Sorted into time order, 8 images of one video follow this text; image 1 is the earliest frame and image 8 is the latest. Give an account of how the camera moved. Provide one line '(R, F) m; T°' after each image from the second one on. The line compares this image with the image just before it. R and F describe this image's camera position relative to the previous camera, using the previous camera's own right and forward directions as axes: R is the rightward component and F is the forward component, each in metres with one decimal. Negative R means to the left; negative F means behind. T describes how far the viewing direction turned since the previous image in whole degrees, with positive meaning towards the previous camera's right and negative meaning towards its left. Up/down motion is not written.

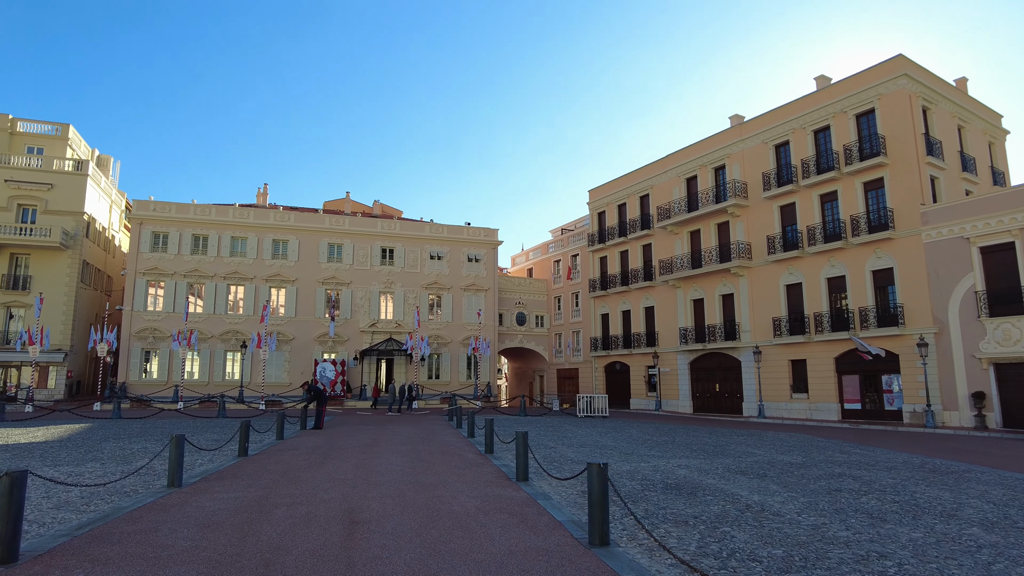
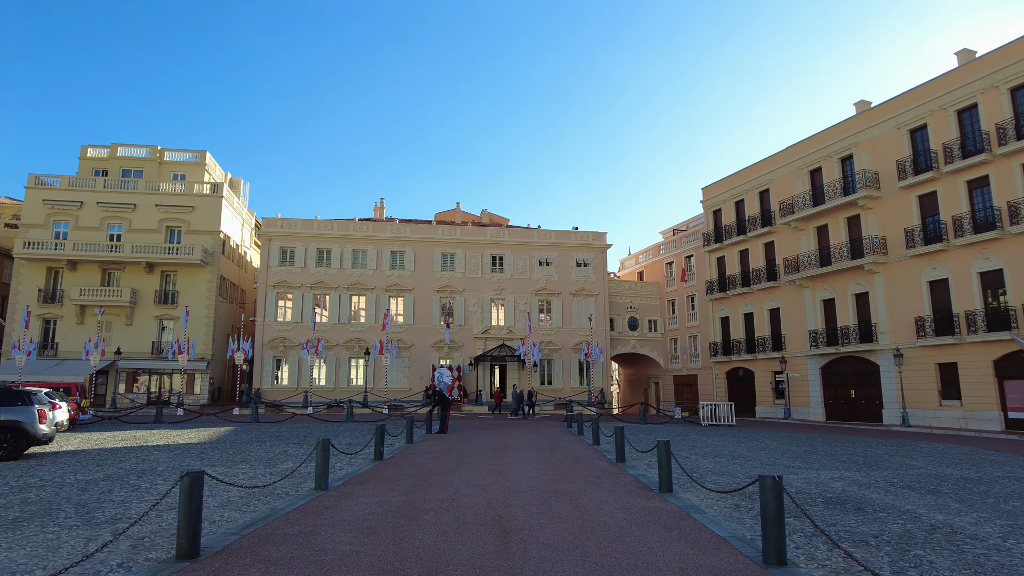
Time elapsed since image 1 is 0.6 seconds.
(-0.5, +0.3) m; -9°
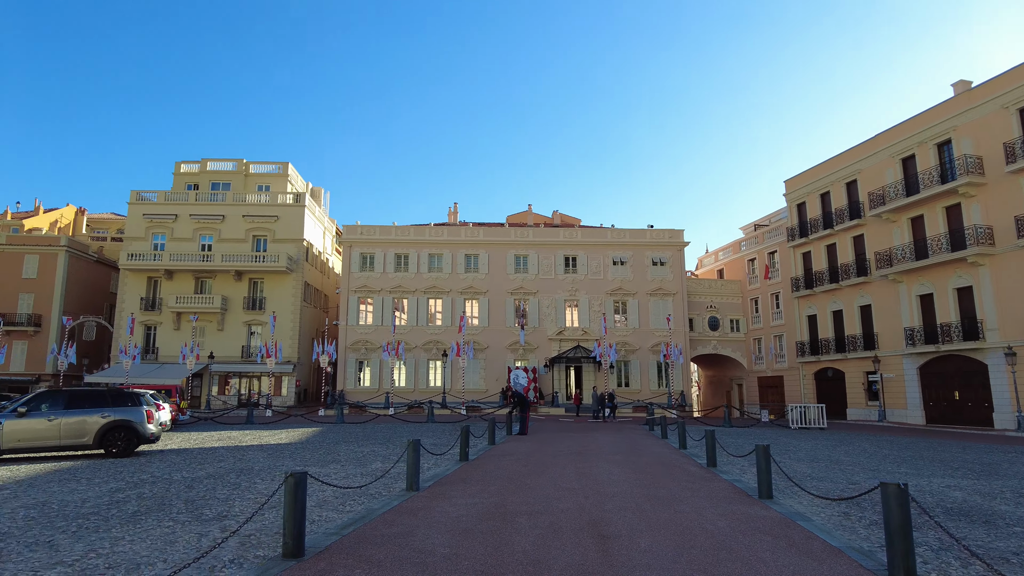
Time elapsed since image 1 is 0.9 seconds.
(-0.2, +0.2) m; -6°
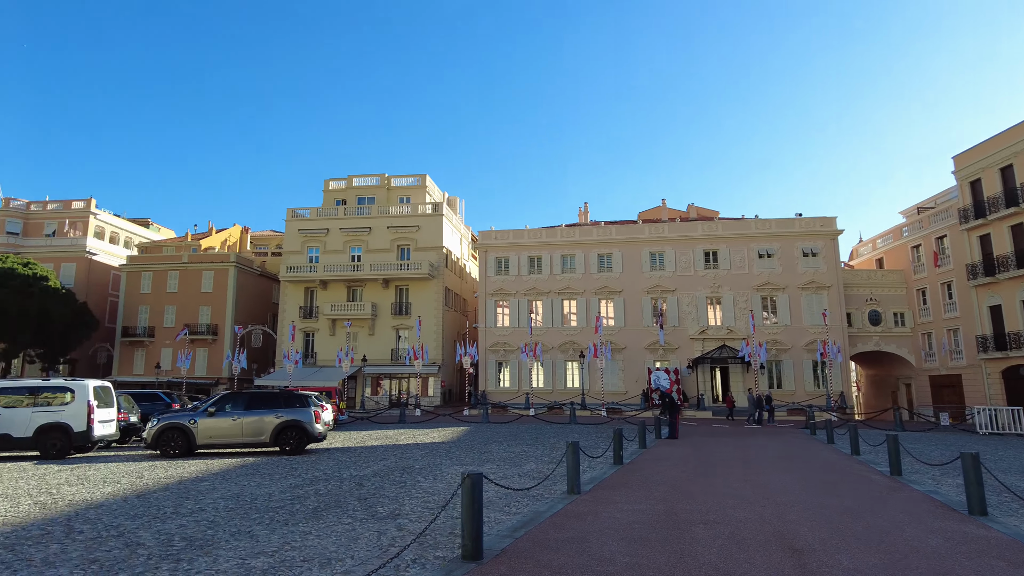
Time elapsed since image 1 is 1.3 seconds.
(-0.4, +0.3) m; -11°
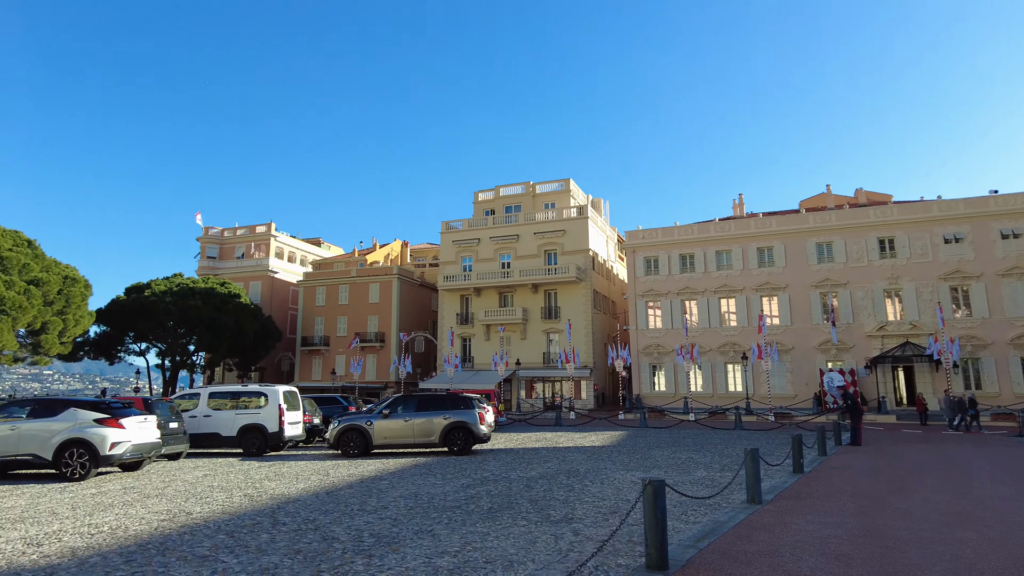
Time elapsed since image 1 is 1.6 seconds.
(-0.2, +0.2) m; -13°
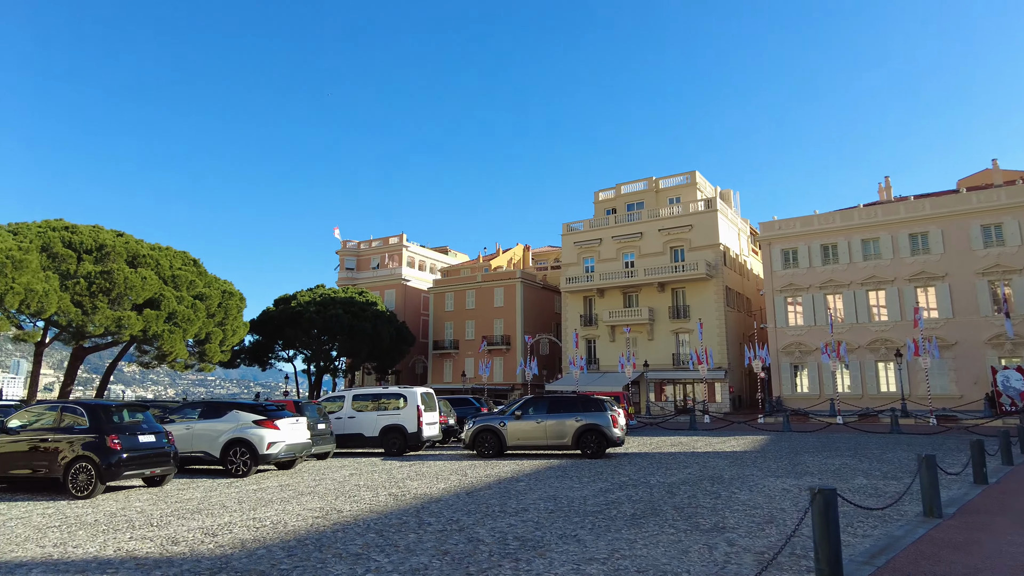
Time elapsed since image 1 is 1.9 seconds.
(-0.2, +0.2) m; -11°
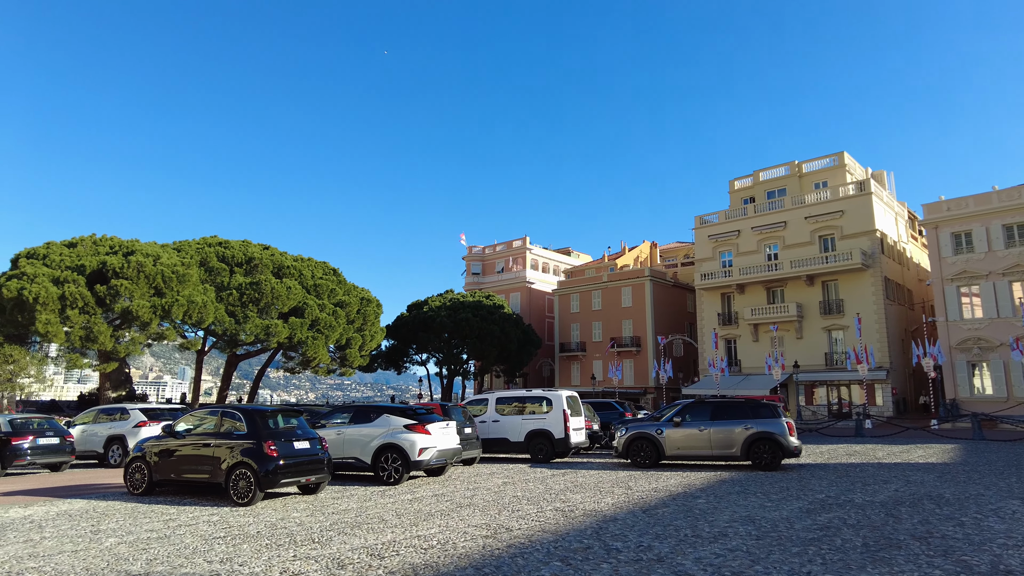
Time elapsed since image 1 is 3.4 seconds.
(-0.7, +1.0) m; -10°
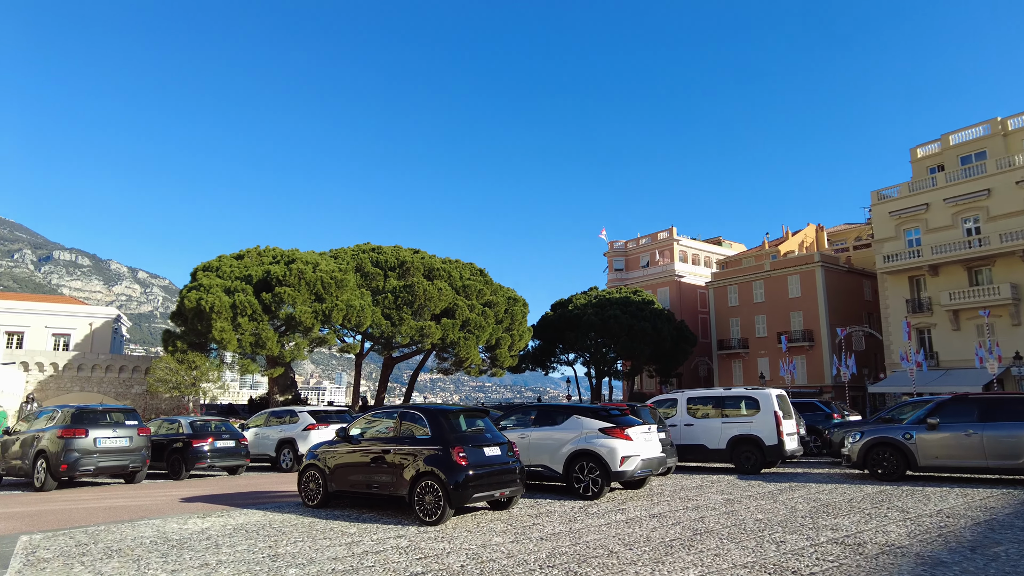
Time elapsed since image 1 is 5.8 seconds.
(-1.1, +1.7) m; -12°
